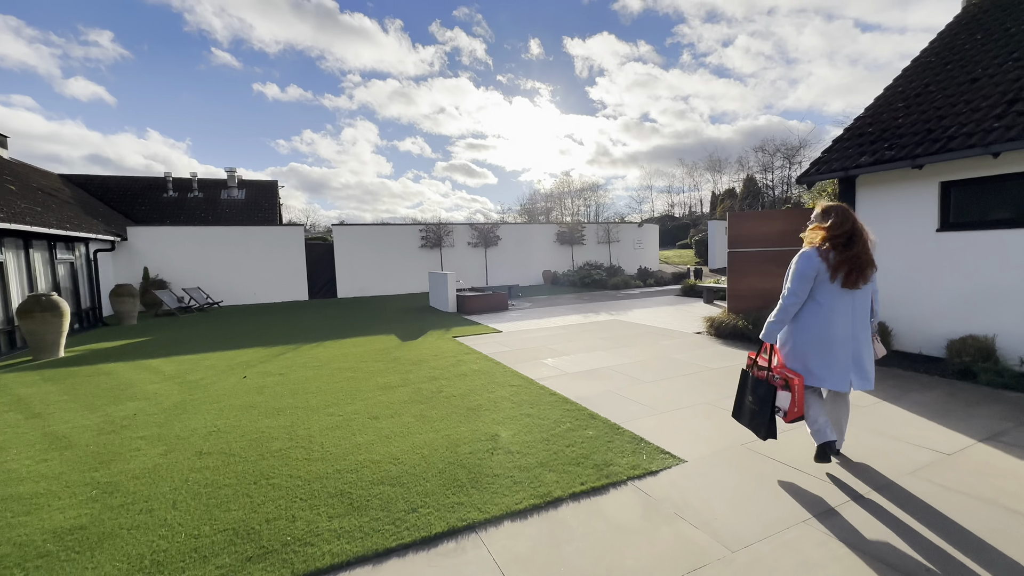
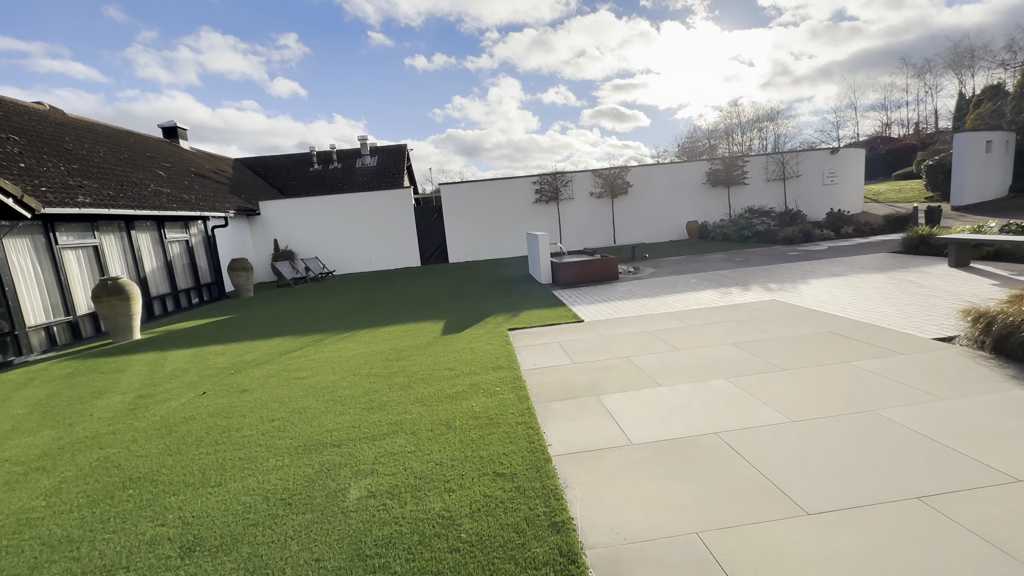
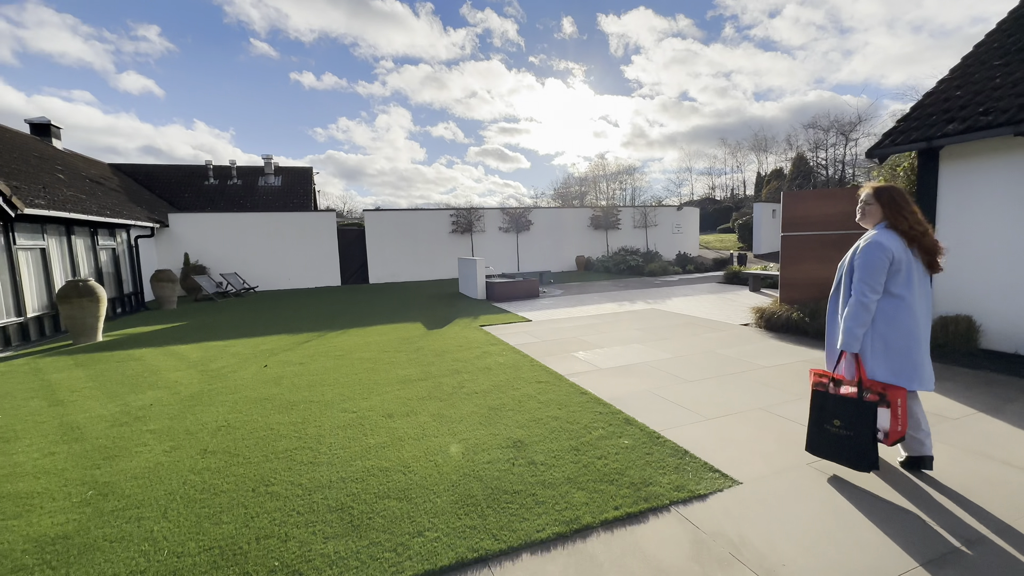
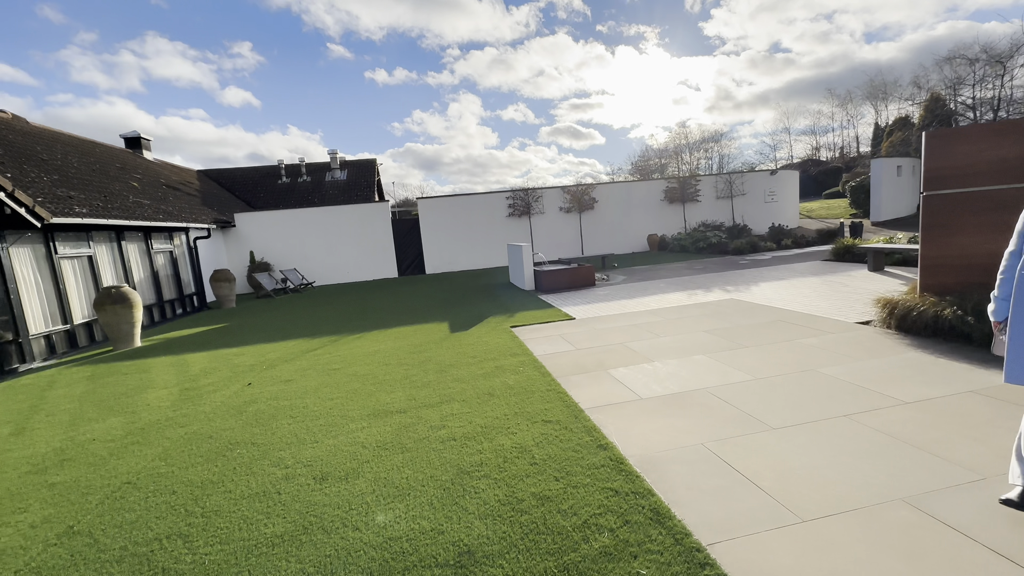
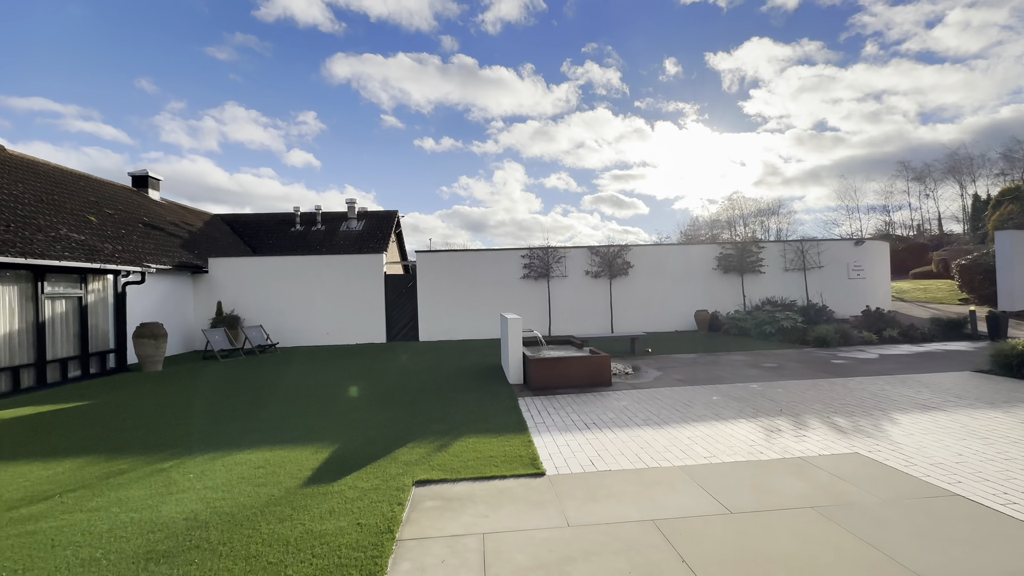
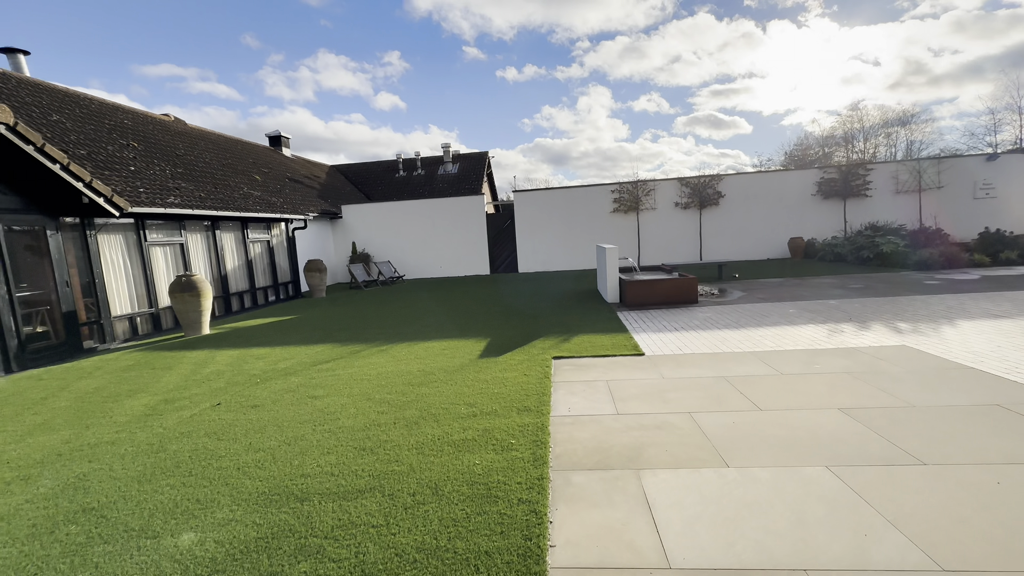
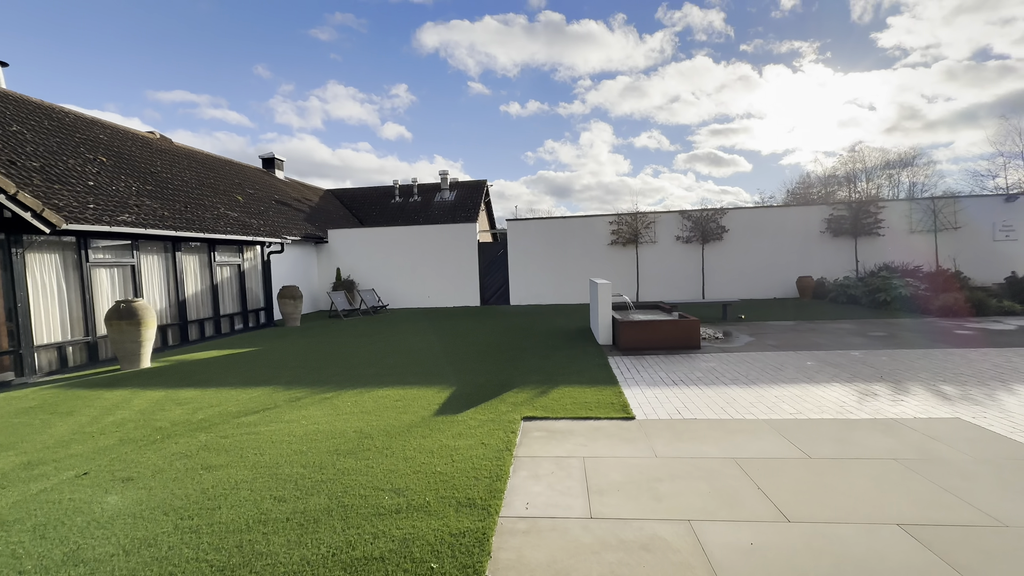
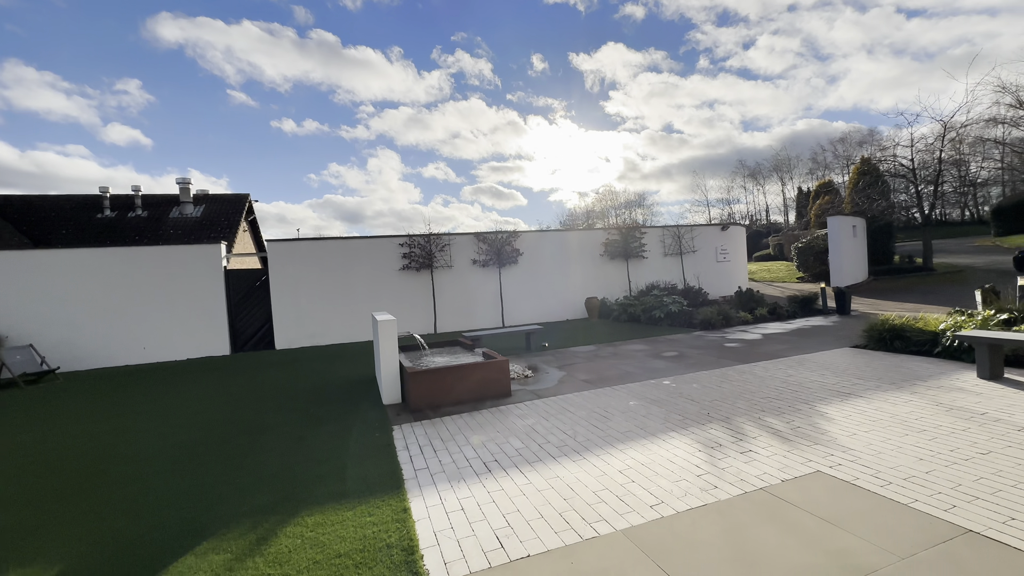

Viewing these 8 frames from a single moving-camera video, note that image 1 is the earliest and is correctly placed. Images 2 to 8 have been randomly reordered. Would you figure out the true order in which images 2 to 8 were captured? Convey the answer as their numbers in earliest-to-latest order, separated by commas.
3, 4, 2, 6, 7, 5, 8
